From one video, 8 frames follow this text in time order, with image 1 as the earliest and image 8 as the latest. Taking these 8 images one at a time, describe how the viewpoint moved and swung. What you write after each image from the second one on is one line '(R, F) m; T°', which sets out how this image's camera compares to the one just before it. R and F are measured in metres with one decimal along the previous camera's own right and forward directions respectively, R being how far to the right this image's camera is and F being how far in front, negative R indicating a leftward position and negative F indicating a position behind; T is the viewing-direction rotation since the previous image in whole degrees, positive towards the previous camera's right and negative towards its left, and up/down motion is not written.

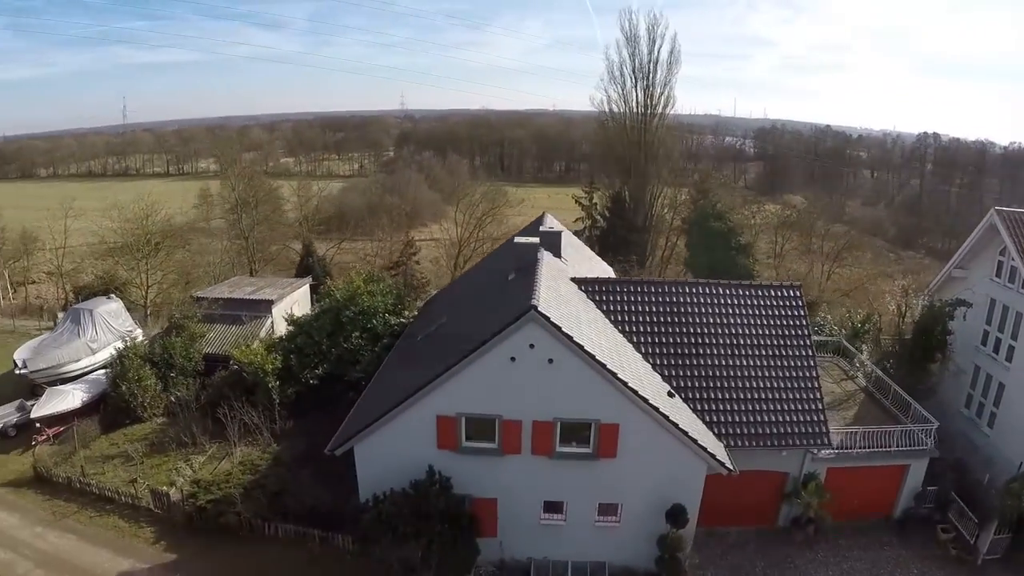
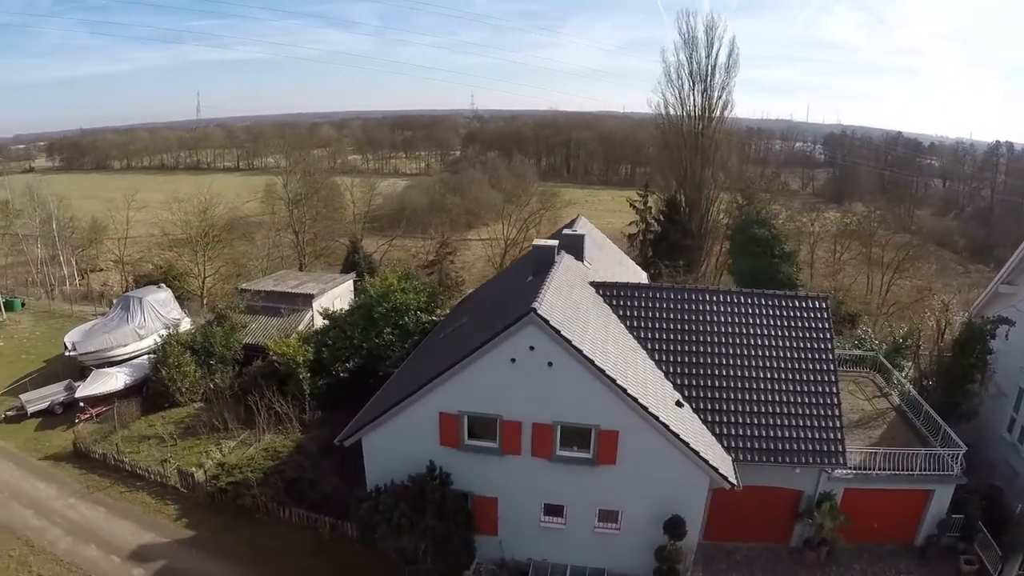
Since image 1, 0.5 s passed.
(+0.9, +0.1) m; -4°
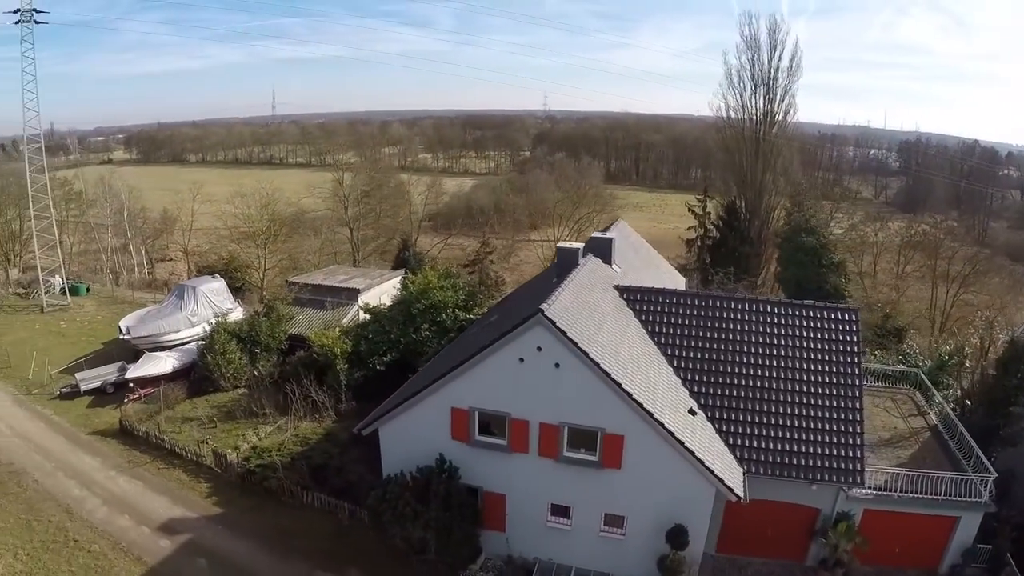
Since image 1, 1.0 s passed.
(+0.8, -0.1) m; -5°
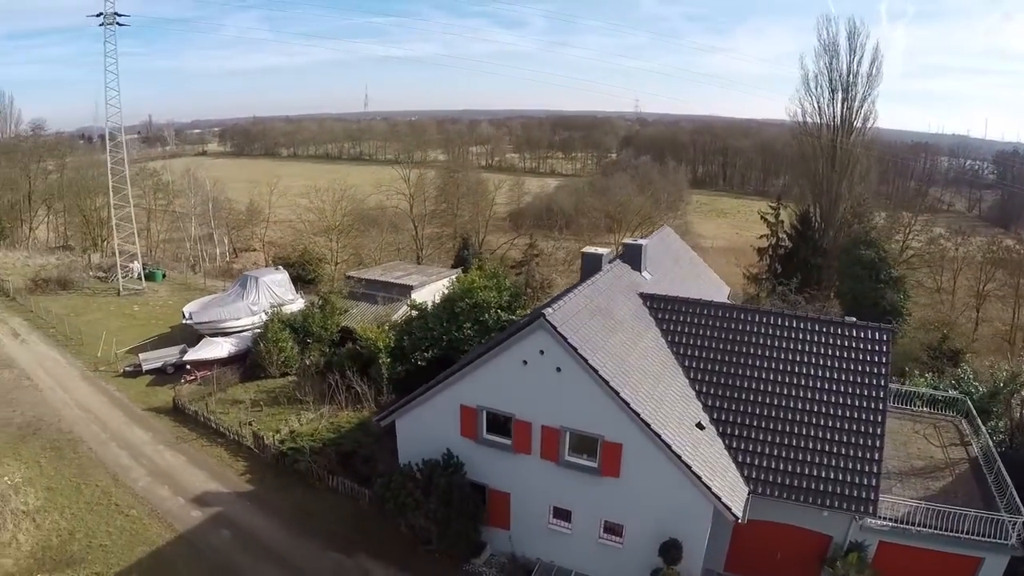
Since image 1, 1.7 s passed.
(+1.2, -0.1) m; -6°
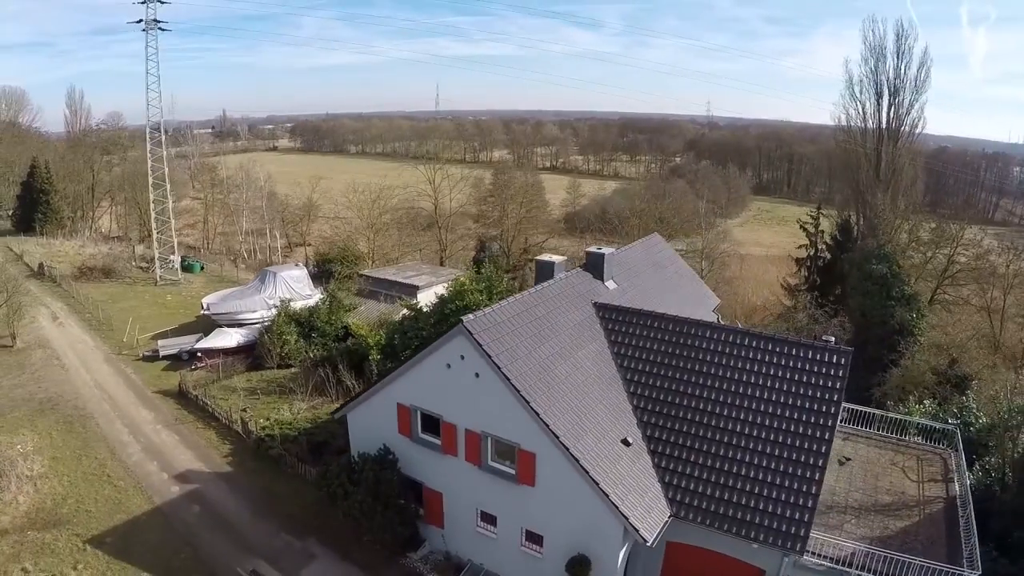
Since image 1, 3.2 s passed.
(+2.8, -0.6) m; -5°
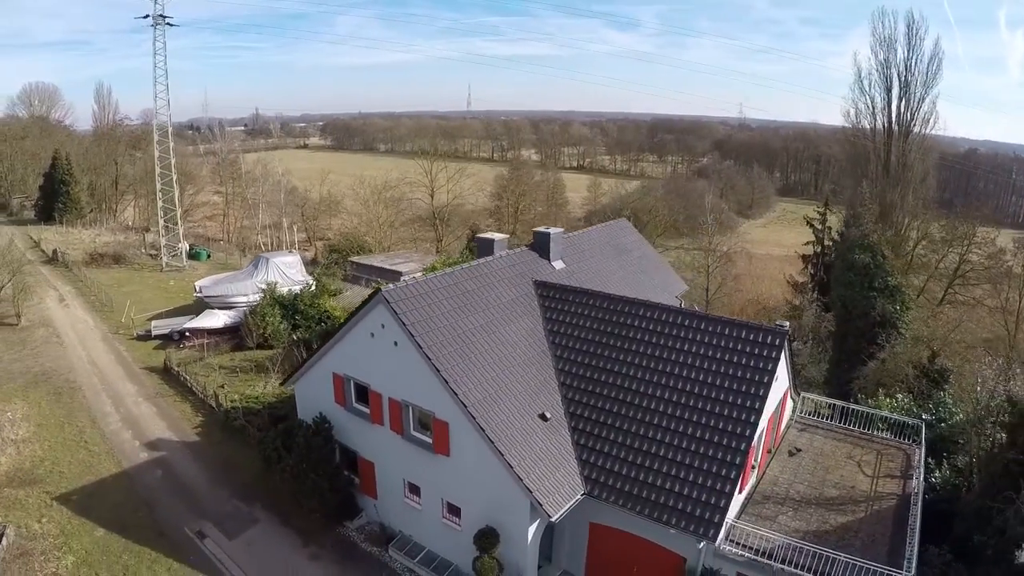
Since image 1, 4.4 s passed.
(+2.4, -0.6) m; -2°
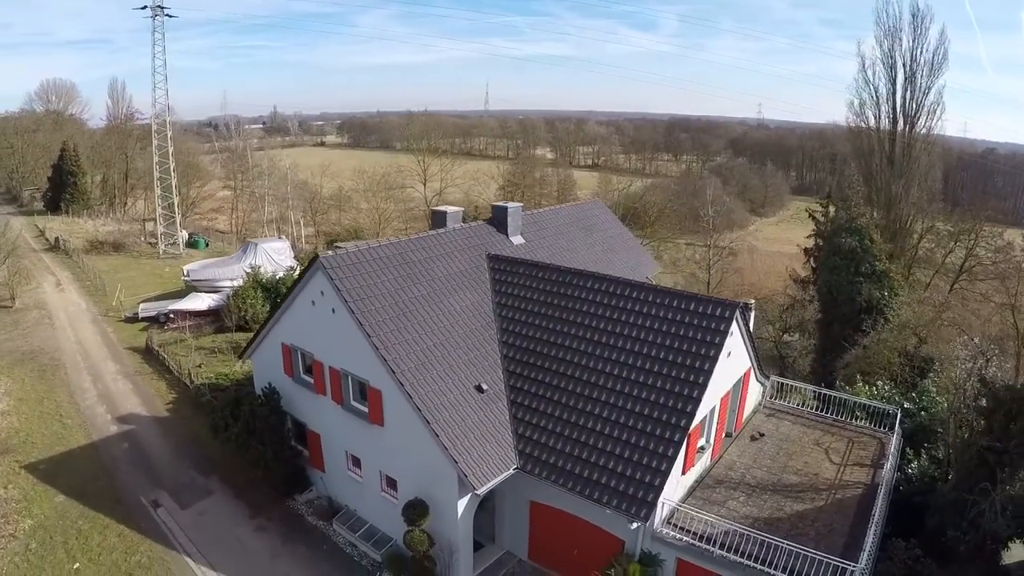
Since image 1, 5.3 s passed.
(+1.7, -0.1) m; -1°
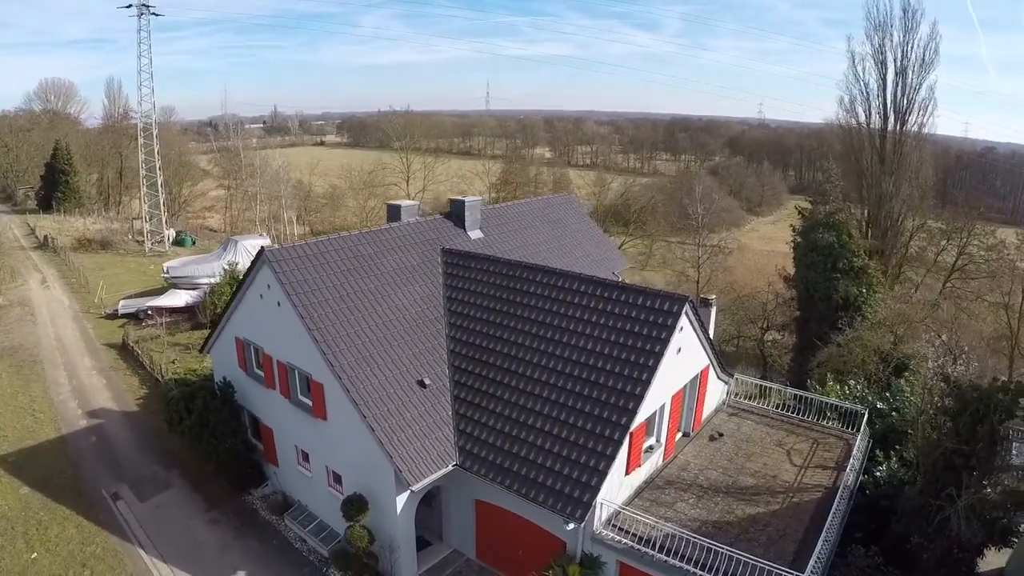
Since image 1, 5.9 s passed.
(+1.3, -0.3) m; 0°
